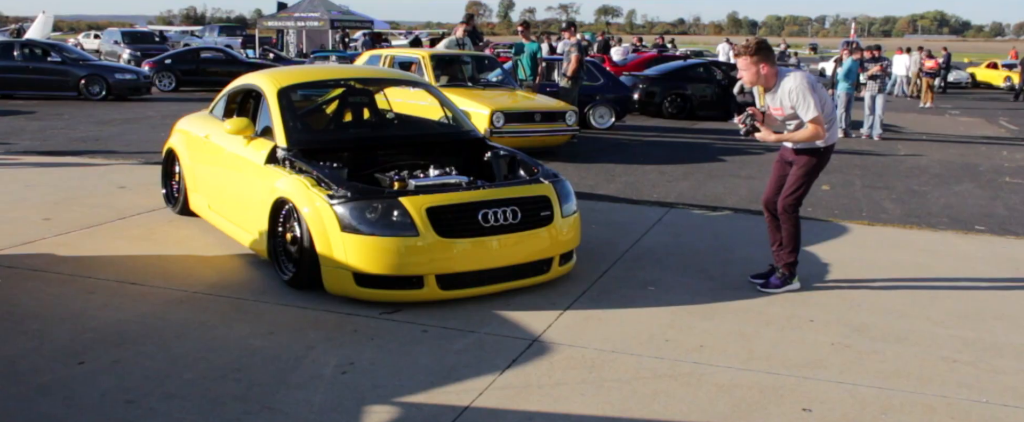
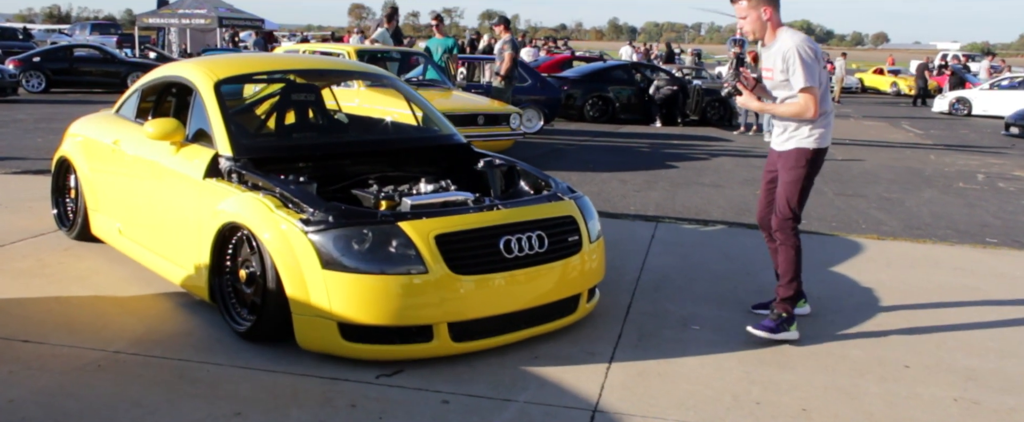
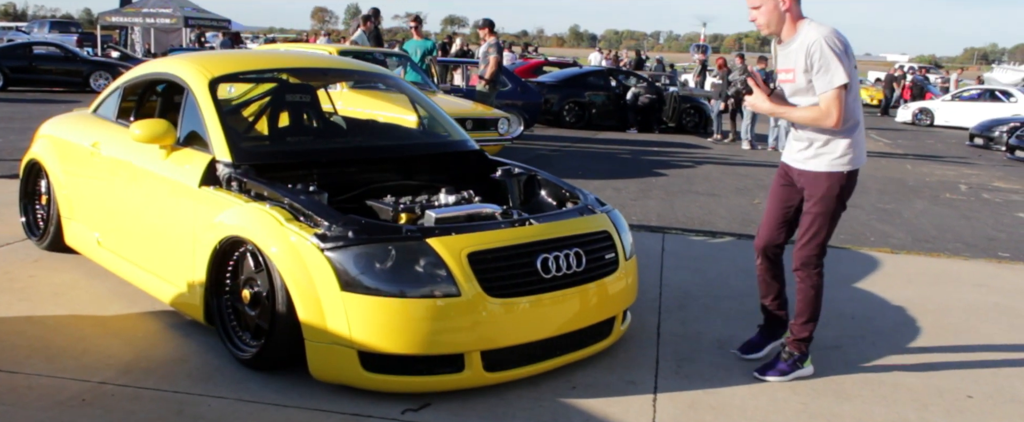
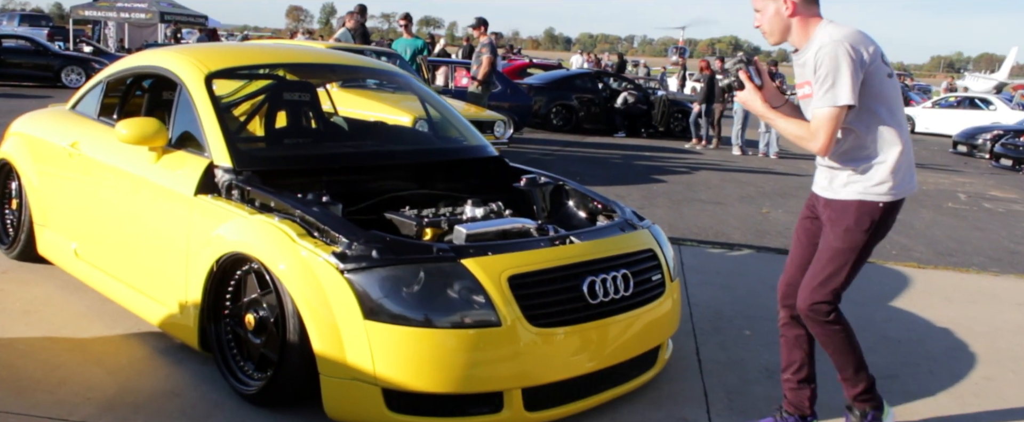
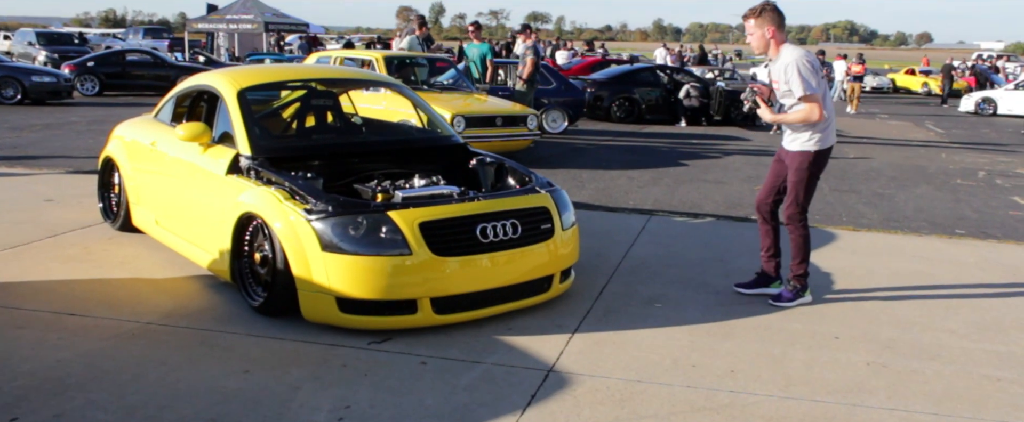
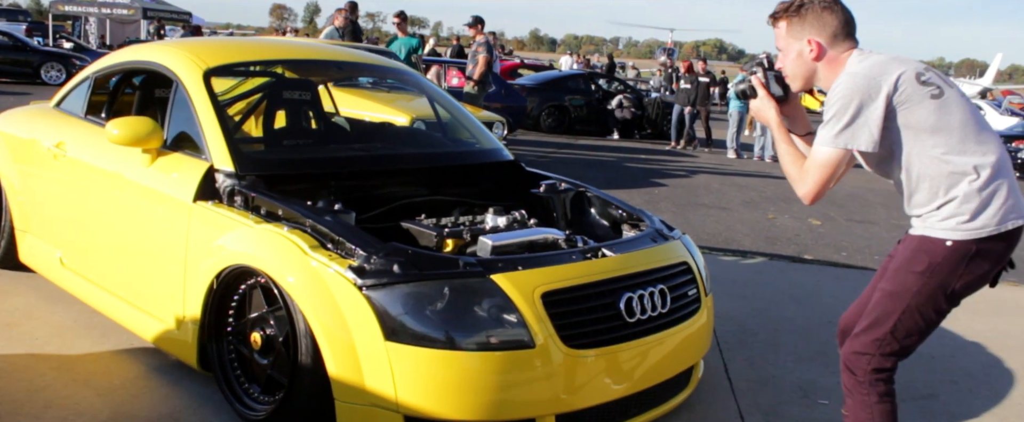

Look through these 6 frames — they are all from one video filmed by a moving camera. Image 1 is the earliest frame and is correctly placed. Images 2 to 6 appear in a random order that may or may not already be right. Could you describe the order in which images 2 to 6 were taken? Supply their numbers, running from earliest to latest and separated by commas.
5, 2, 3, 4, 6
